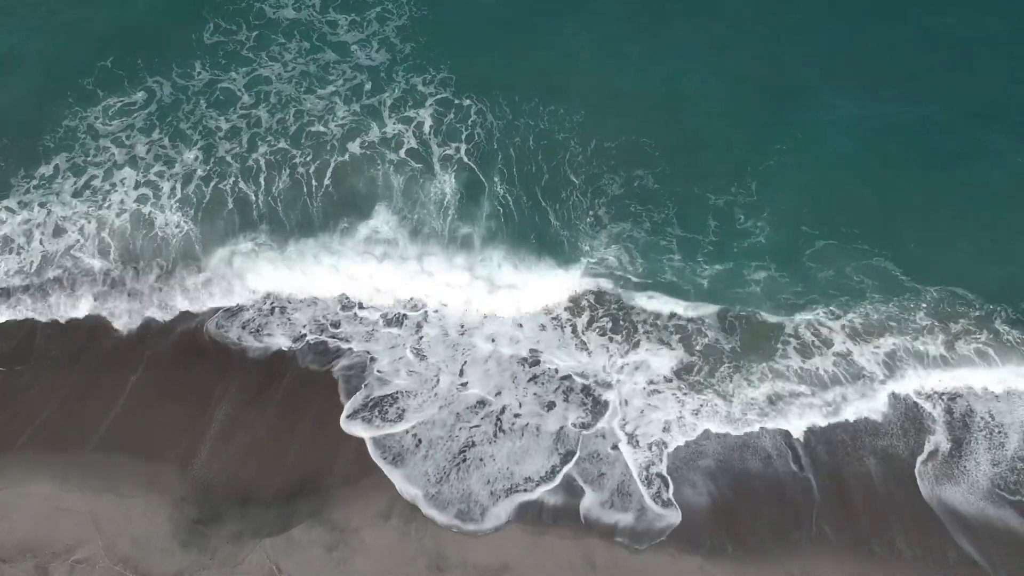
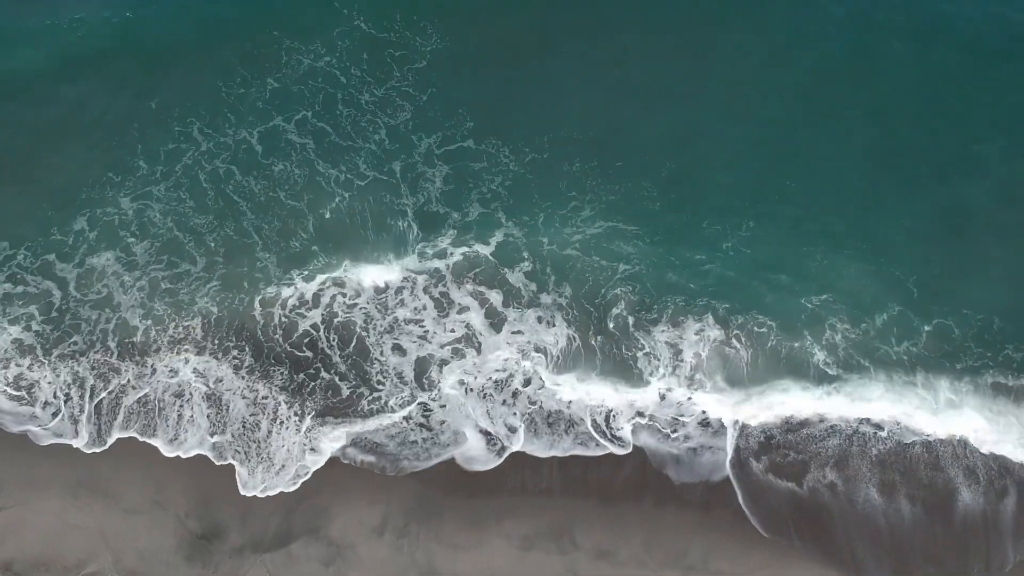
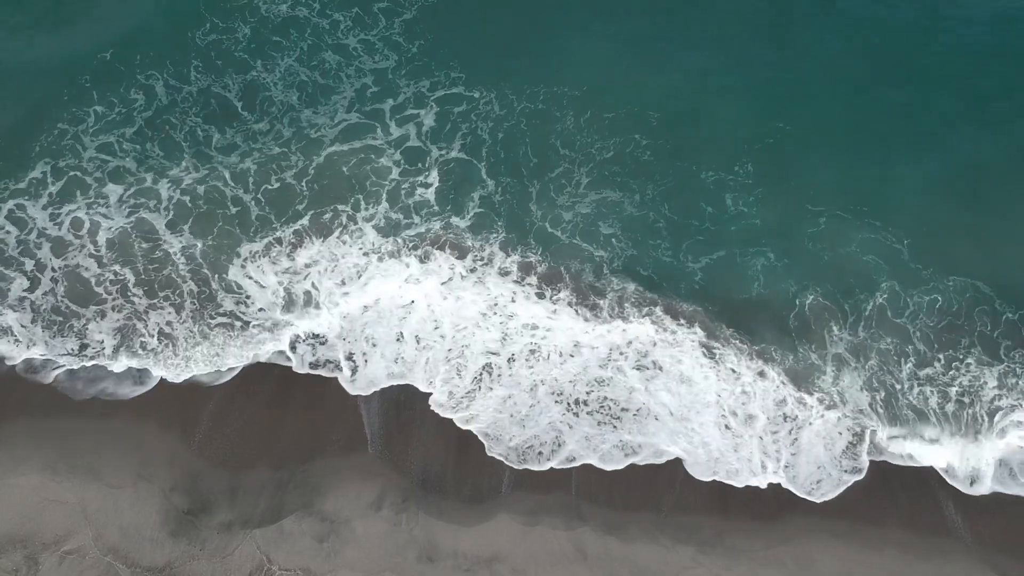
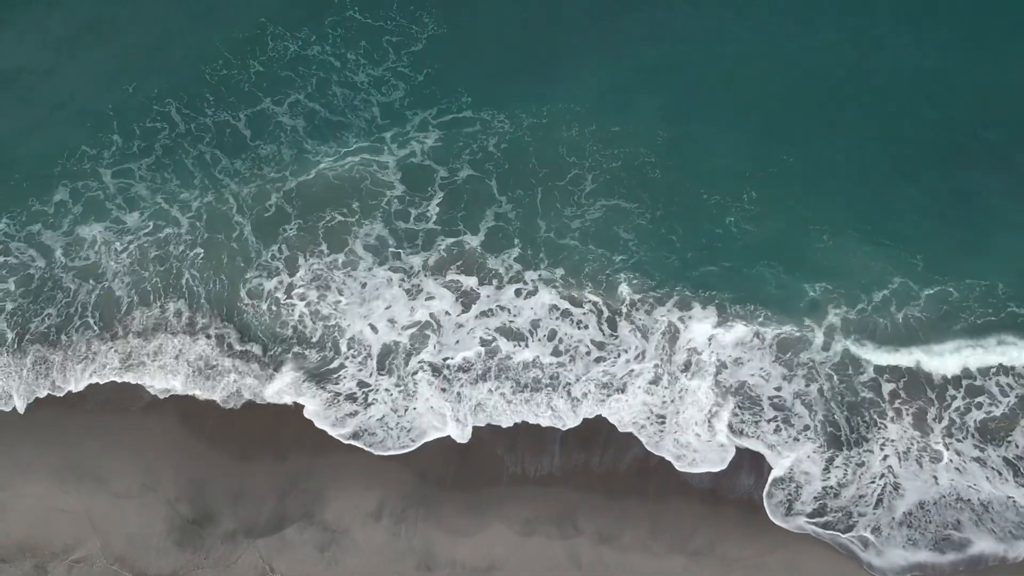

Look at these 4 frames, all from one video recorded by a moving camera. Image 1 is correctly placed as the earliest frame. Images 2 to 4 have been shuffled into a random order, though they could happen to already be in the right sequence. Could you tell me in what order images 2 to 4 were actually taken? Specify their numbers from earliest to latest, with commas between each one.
3, 4, 2
